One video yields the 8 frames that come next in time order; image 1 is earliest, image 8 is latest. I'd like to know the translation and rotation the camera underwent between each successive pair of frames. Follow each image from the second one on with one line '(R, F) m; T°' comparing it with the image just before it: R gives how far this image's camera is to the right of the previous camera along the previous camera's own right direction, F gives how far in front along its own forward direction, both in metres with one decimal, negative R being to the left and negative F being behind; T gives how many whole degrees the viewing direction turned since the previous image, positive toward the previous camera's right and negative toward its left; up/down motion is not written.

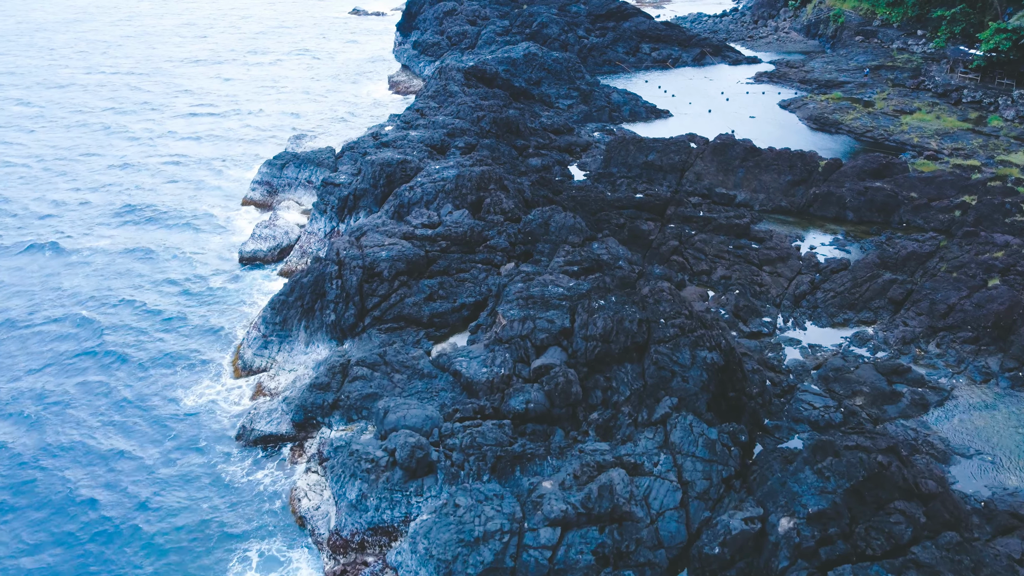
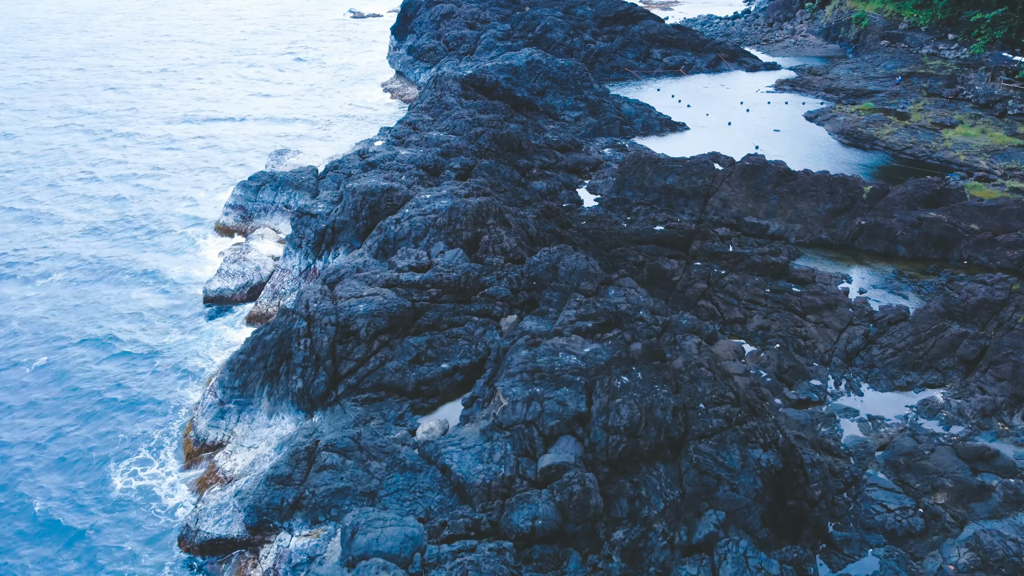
(0.0, +3.4) m; 0°
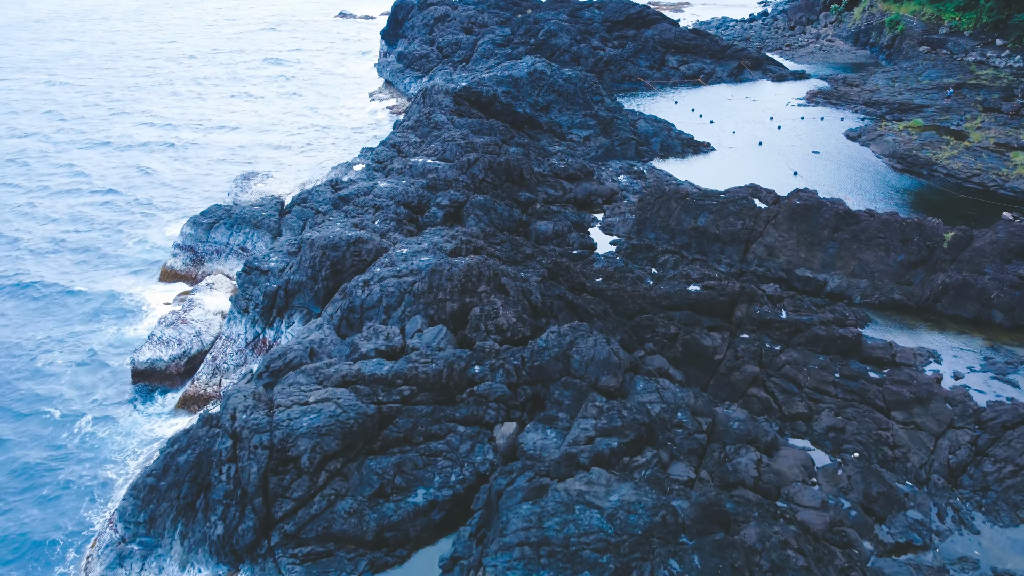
(+0.1, +4.7) m; 0°
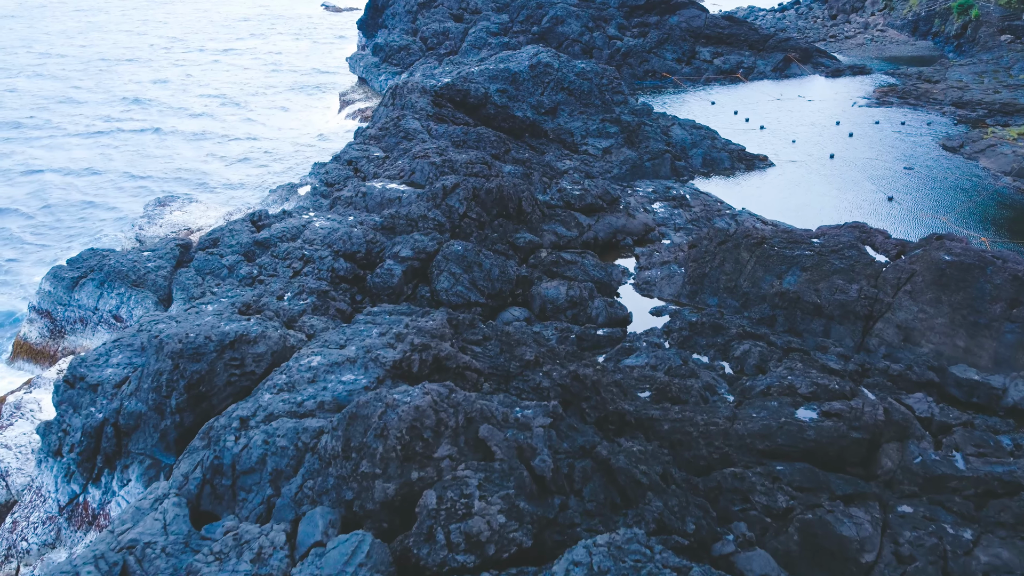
(+0.2, +7.6) m; 0°
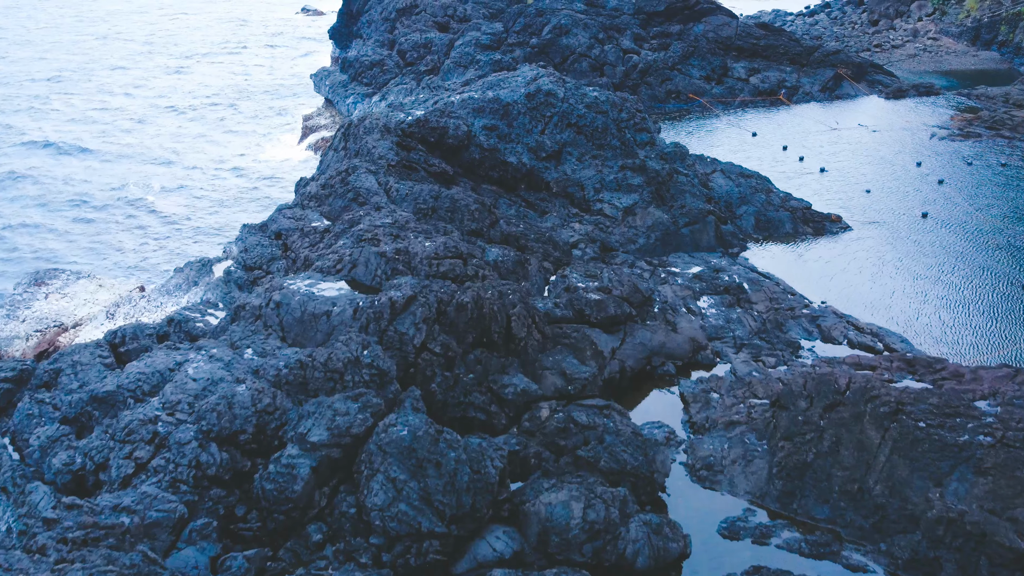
(+0.3, +6.2) m; 0°
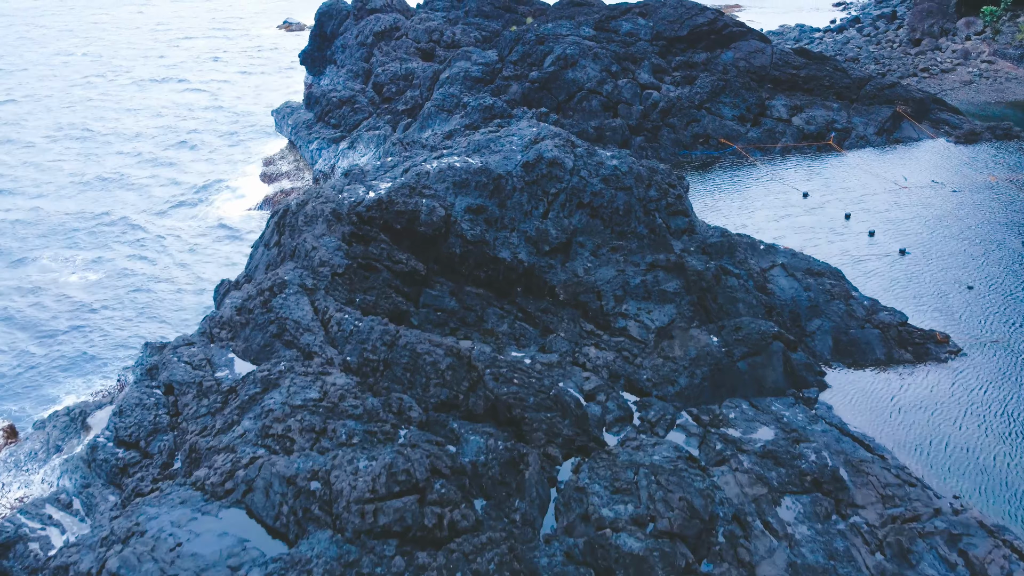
(+0.2, +5.0) m; 0°
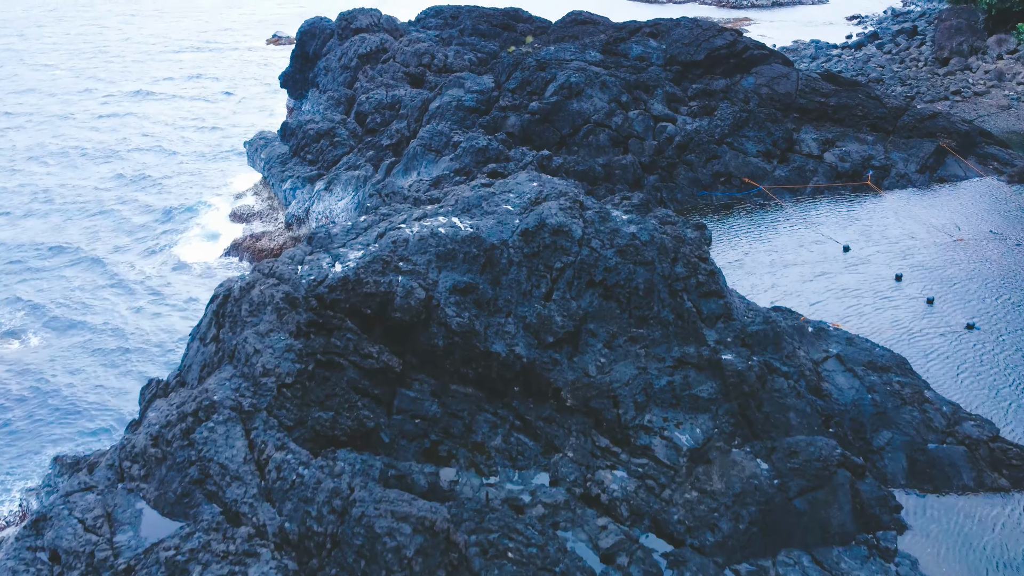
(+0.1, +2.8) m; 0°
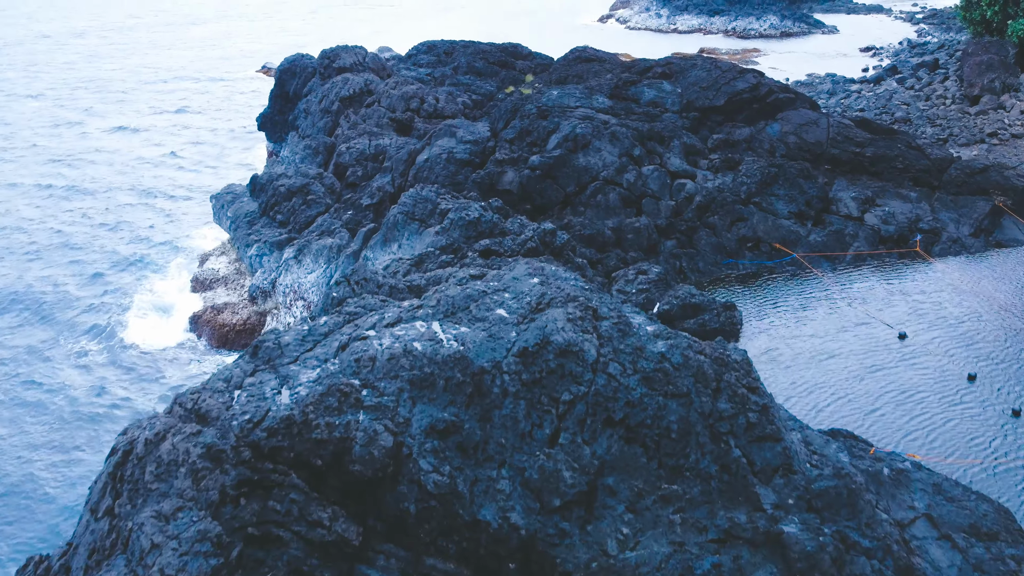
(+0.1, +2.8) m; 0°
